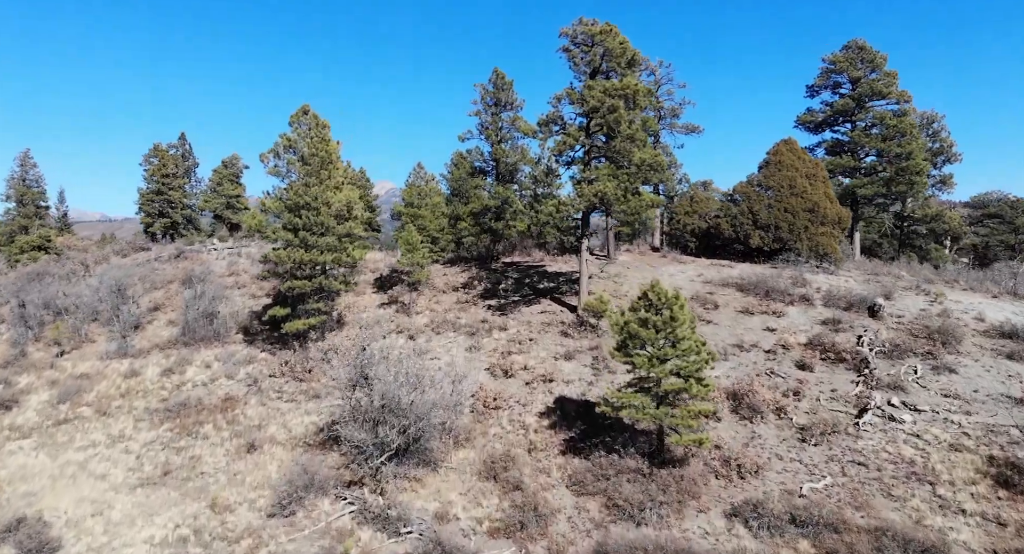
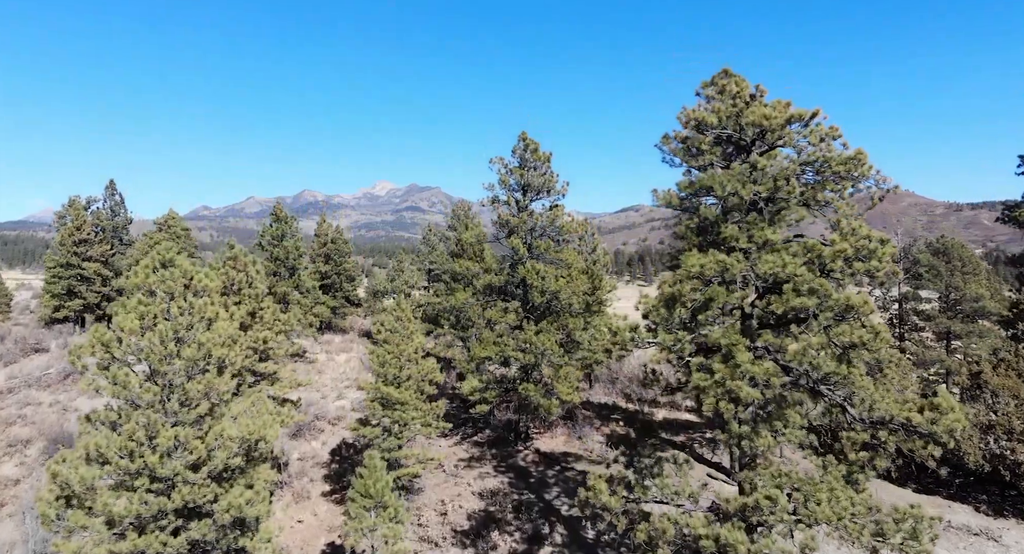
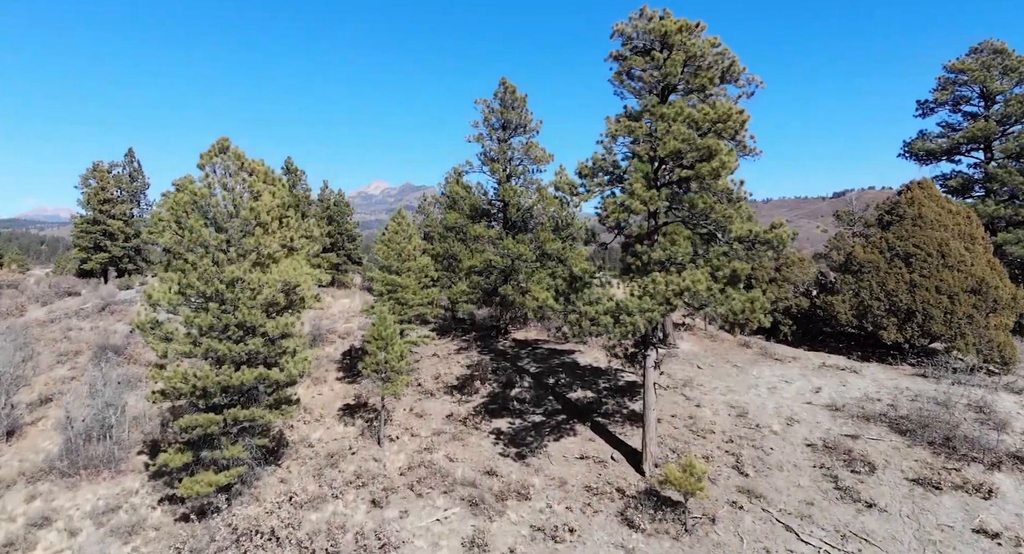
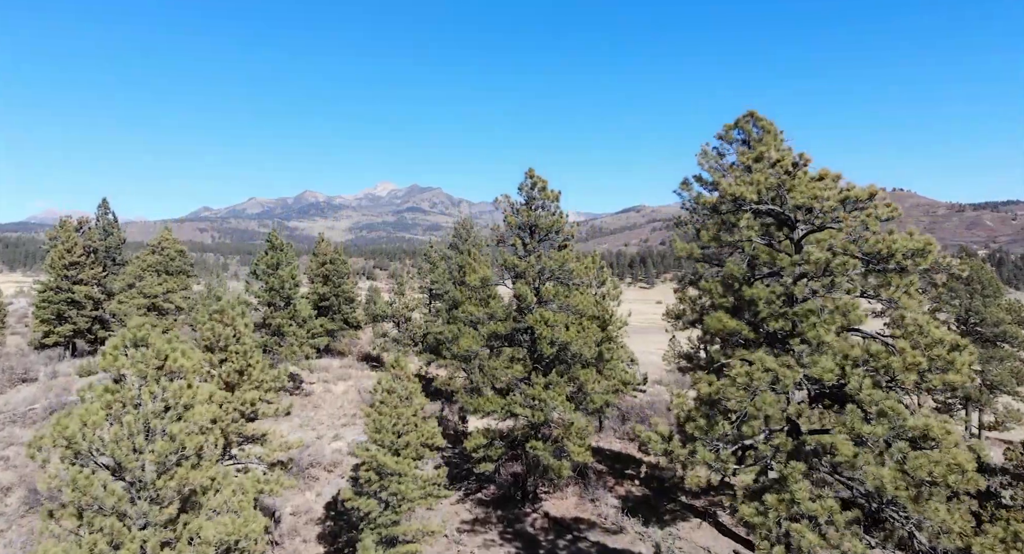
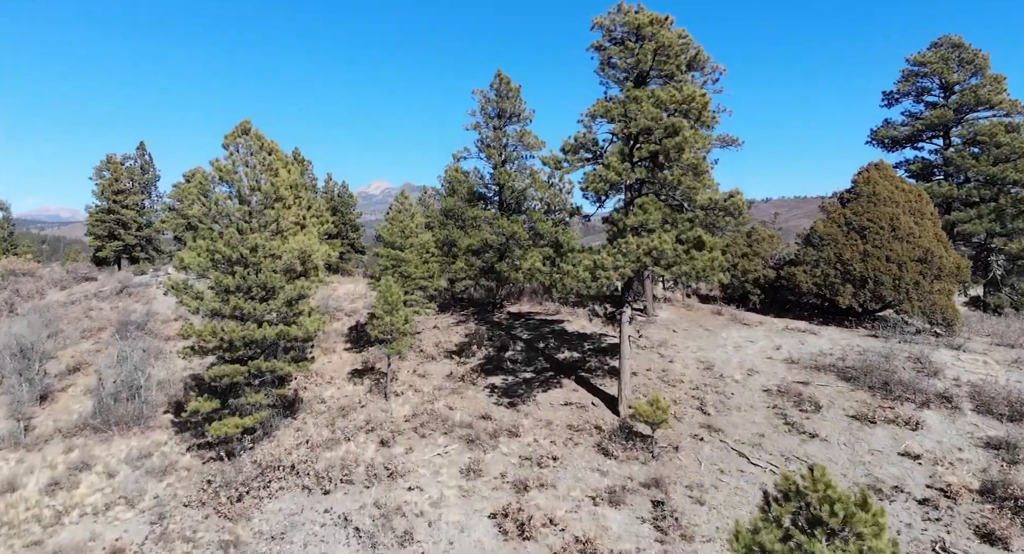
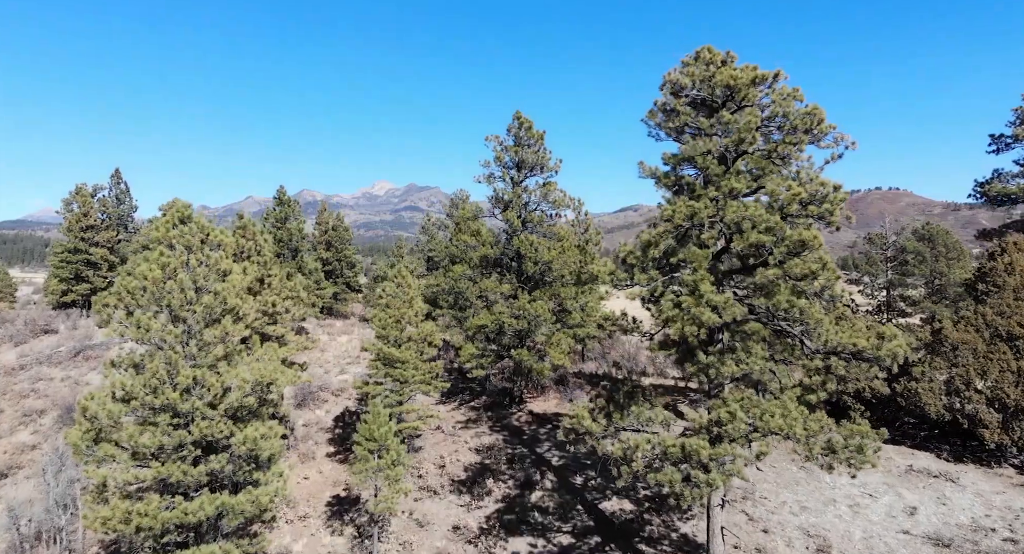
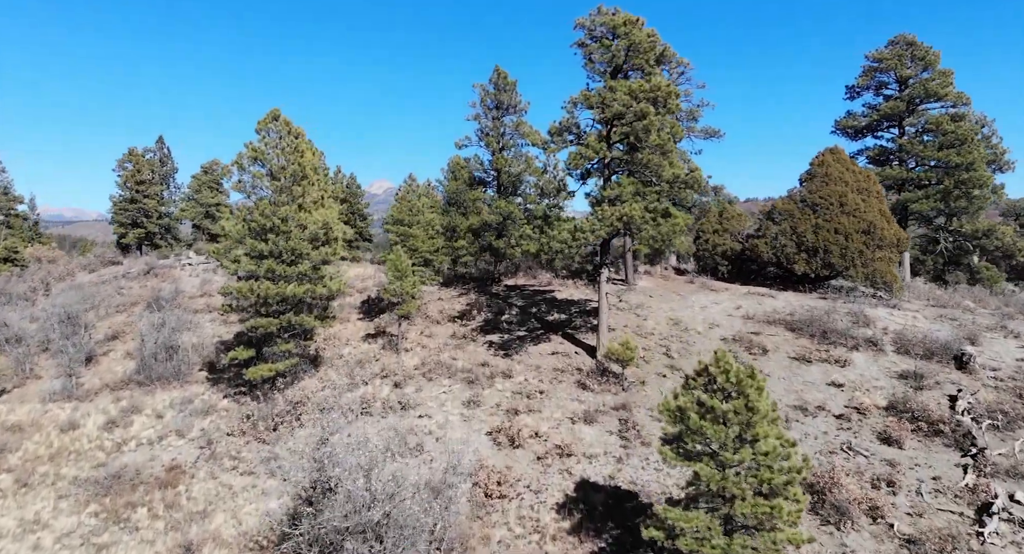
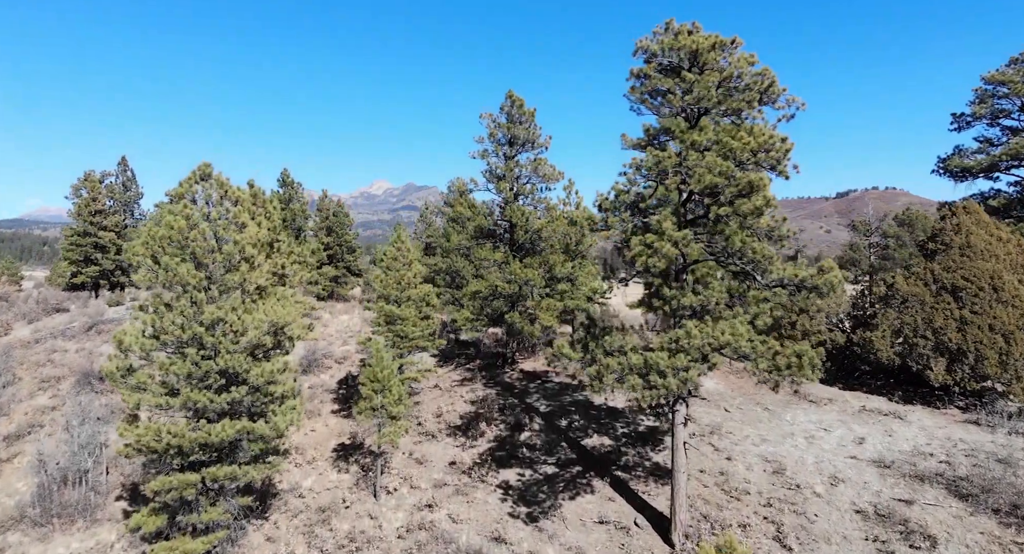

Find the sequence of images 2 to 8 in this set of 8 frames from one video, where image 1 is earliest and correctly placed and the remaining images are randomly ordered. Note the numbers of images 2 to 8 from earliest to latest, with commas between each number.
7, 5, 3, 8, 6, 2, 4
